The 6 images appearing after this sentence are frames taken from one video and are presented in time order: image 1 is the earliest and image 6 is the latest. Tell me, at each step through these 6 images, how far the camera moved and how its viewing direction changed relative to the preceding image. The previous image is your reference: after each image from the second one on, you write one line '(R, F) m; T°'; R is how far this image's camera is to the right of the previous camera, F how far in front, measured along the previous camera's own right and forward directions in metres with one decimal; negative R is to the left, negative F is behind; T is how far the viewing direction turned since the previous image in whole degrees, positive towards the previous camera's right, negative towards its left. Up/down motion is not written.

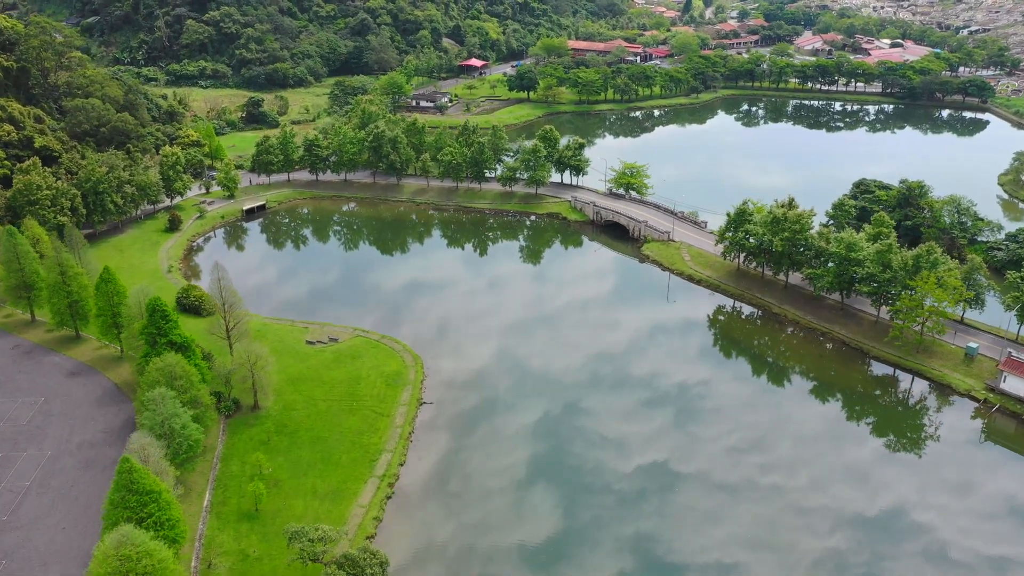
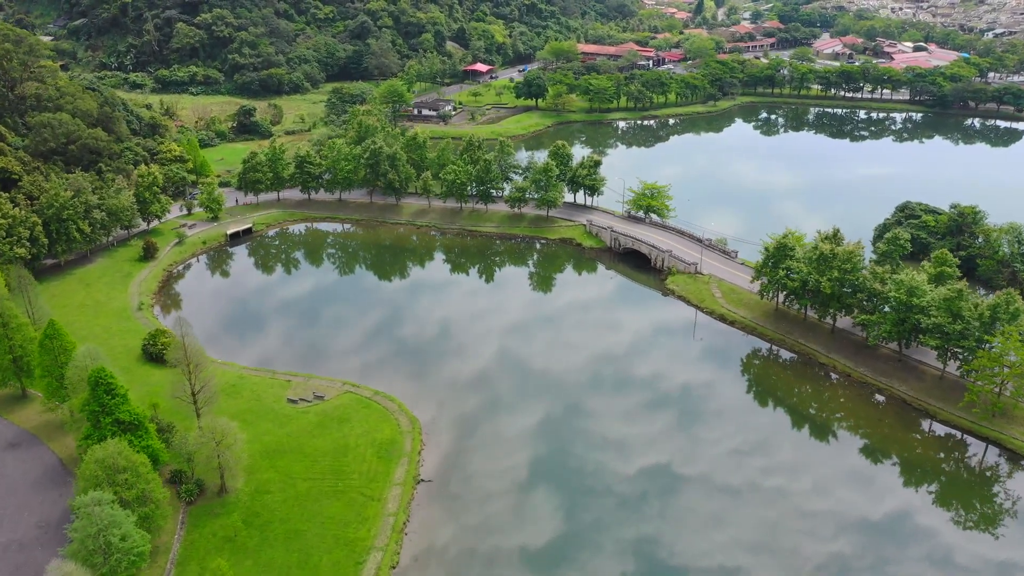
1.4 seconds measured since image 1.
(-0.3, +3.0) m; 0°
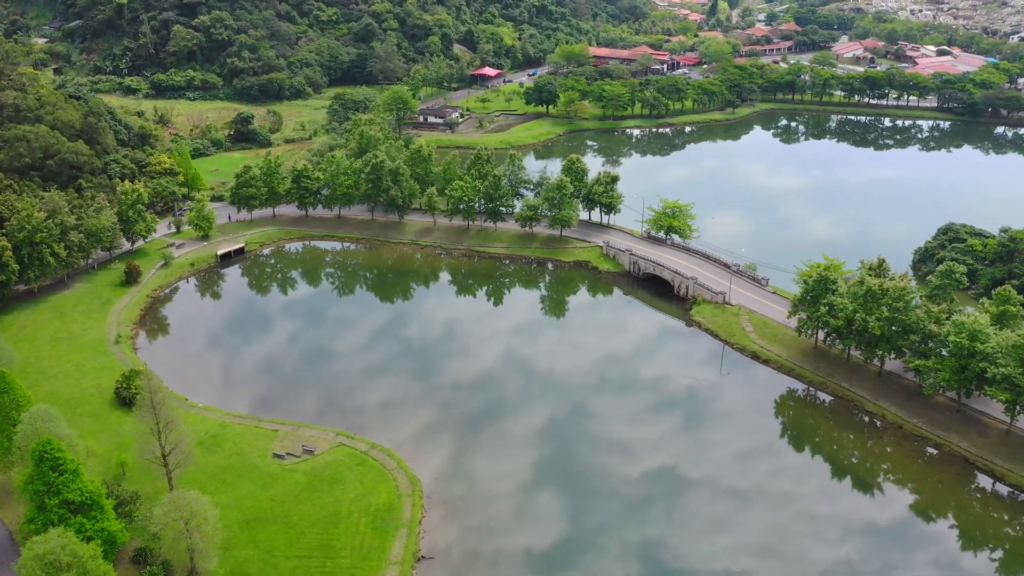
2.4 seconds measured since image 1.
(-0.2, +2.2) m; -1°
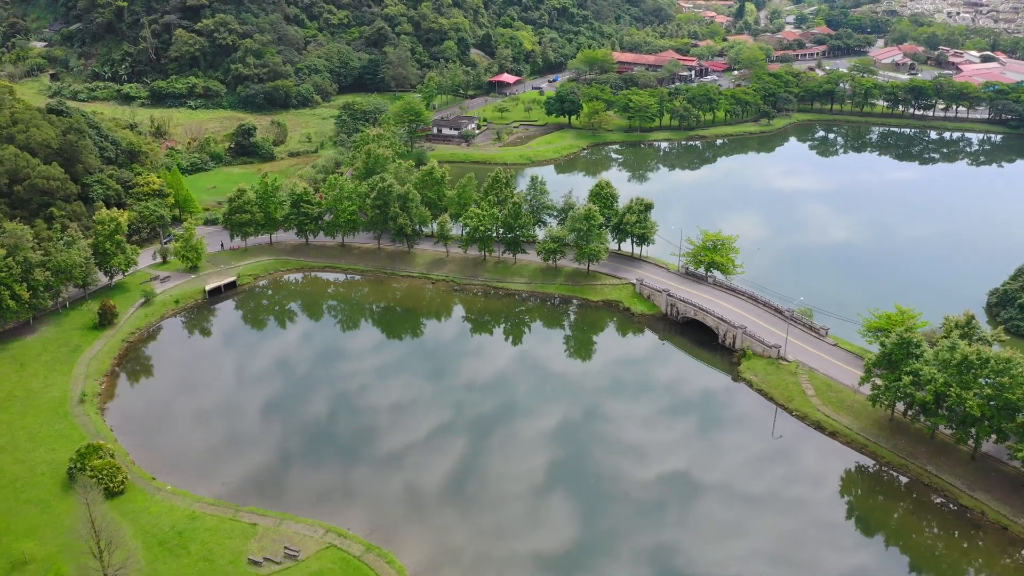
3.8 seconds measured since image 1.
(-0.3, +3.2) m; -1°
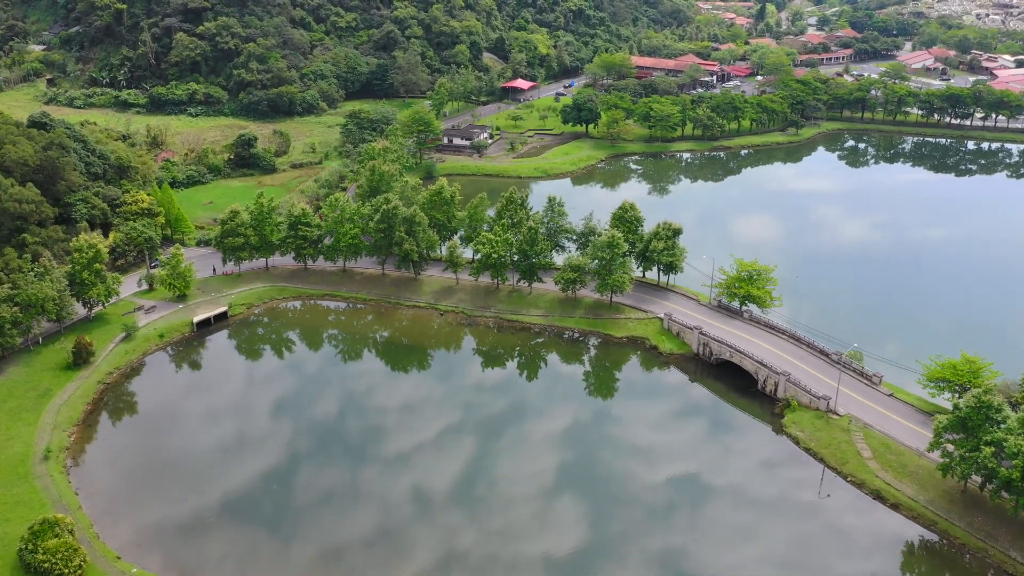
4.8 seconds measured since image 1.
(-0.2, +2.3) m; -1°
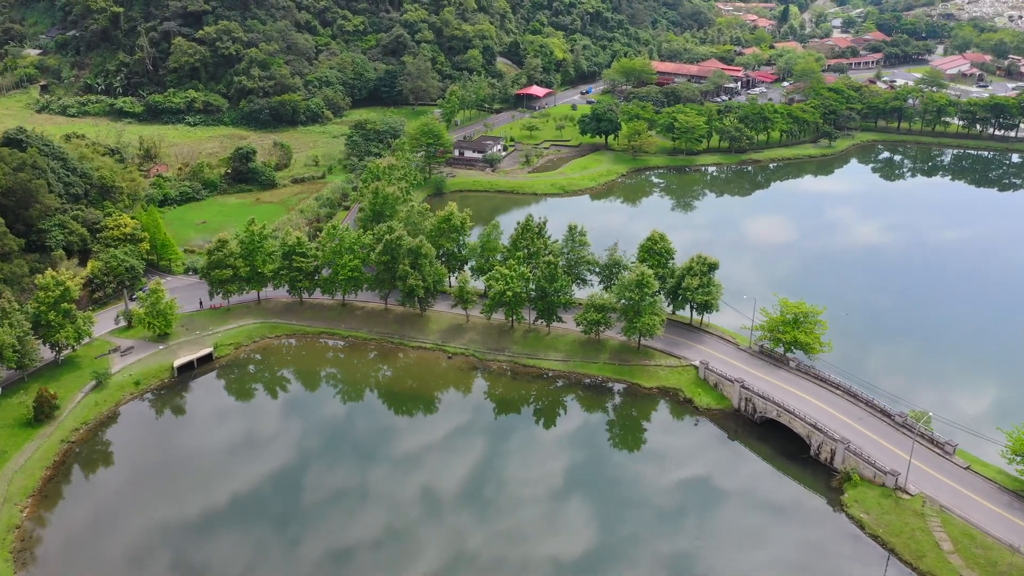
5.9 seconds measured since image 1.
(-0.2, +2.6) m; -1°
